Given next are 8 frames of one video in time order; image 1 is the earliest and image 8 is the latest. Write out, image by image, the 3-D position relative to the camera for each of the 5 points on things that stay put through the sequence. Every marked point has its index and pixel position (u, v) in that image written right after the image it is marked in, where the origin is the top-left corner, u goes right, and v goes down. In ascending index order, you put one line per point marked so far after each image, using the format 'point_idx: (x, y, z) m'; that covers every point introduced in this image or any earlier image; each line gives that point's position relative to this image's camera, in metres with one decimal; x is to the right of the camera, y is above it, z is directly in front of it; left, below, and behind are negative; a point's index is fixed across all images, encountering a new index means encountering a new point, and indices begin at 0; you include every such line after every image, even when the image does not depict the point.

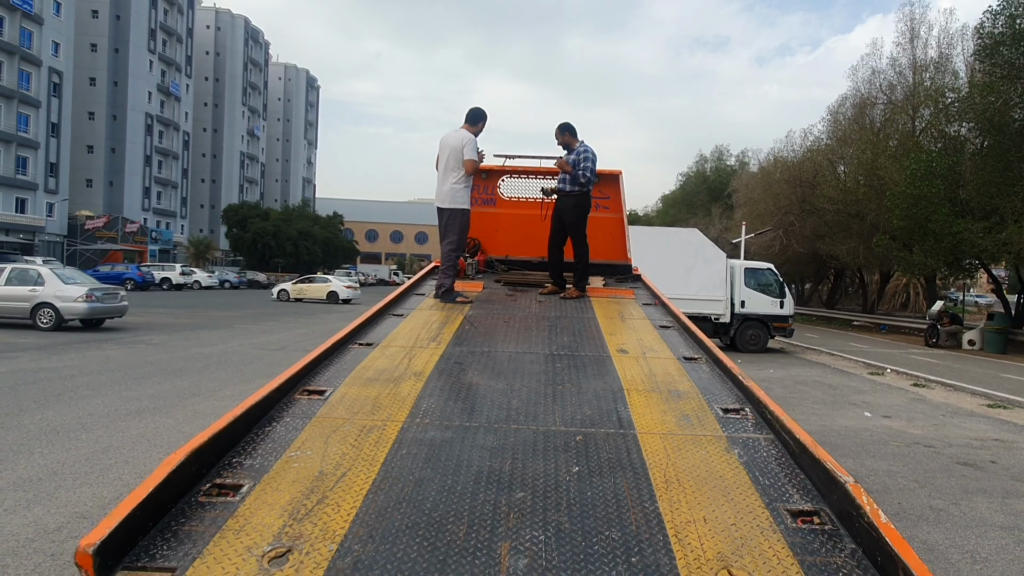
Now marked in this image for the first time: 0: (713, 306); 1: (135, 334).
0: (+4.6, -0.4, +15.2) m
1: (-8.7, -1.1, +15.2) m
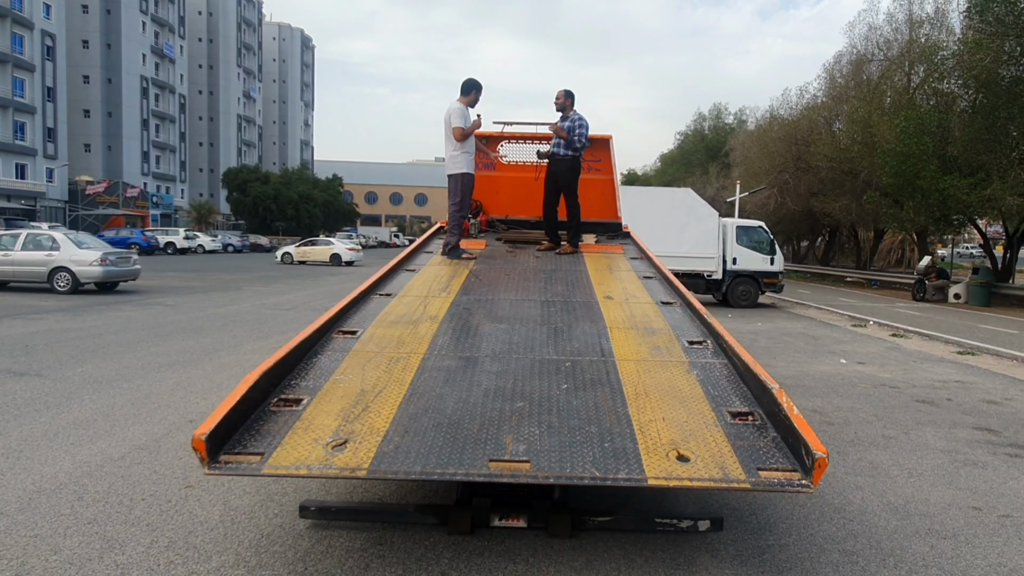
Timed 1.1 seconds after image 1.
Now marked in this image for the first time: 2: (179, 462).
0: (+4.6, +0.6, +15.7) m
1: (-8.7, -0.2, +15.8) m
2: (-2.2, -1.1, +4.3) m
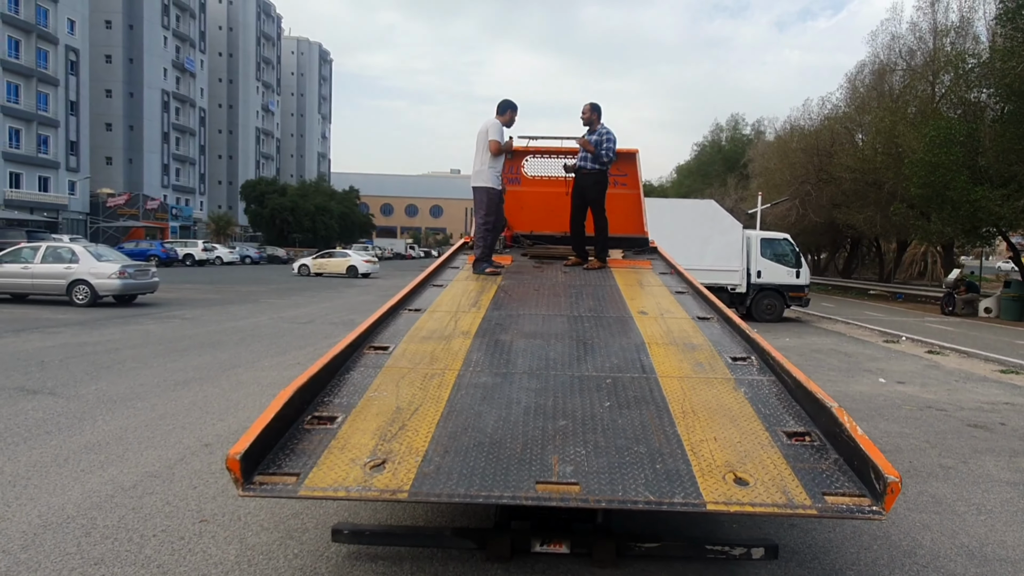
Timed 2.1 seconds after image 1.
0: (+5.1, +0.3, +15.3) m
1: (-8.2, -0.5, +15.7) m
2: (-2.0, -1.3, +4.1) m
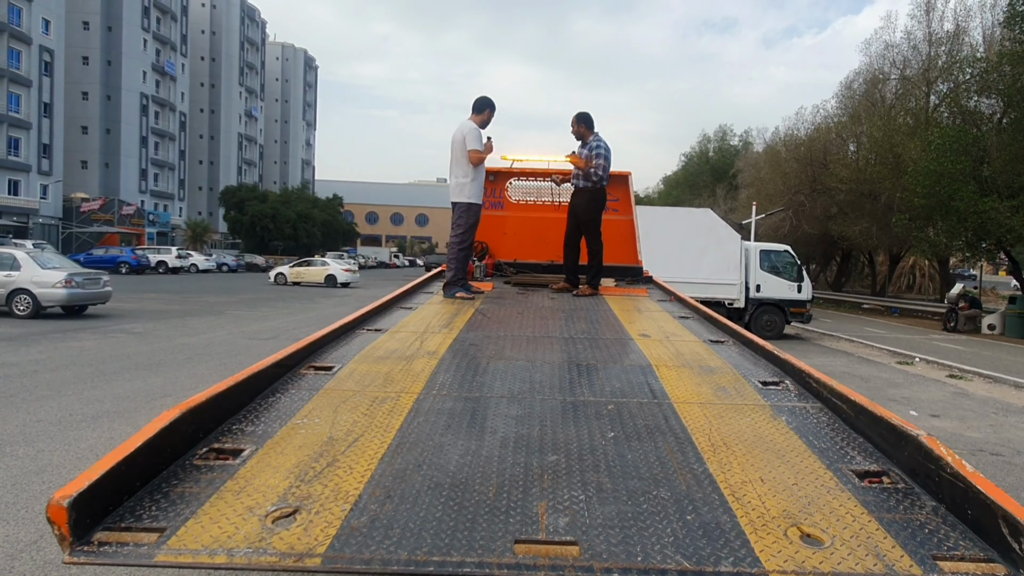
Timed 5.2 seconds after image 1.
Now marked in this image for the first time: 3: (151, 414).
0: (+4.7, -0.1, +14.3) m
1: (-8.6, -0.7, +14.4) m
2: (-2.1, -1.4, +2.9) m
3: (-3.4, -1.2, +6.3) m
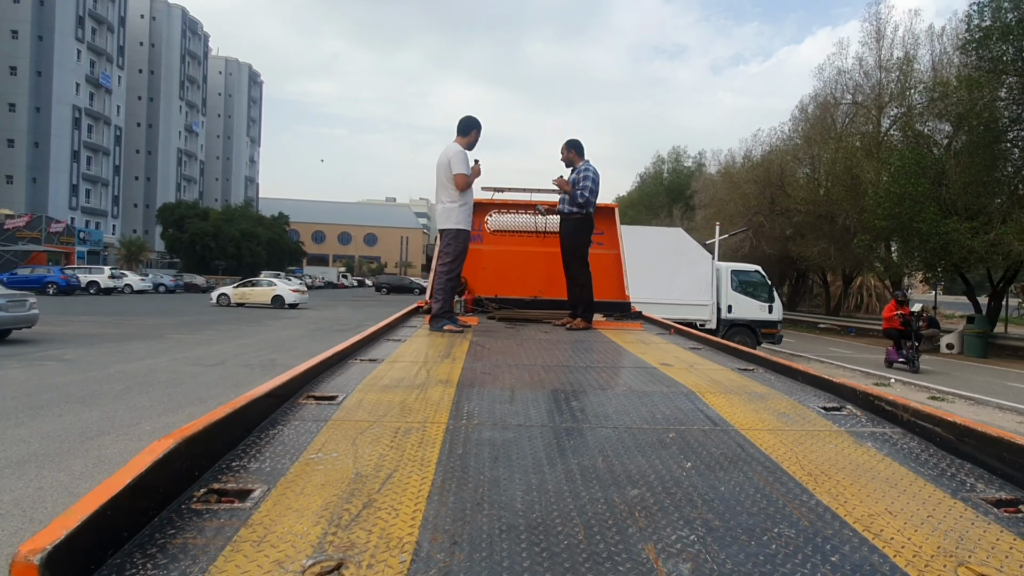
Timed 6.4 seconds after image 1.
0: (+4.0, -0.5, +14.1) m
1: (-9.2, -1.2, +13.1) m
2: (-1.9, -1.4, +2.1) m
3: (-3.5, -1.4, +5.4) m
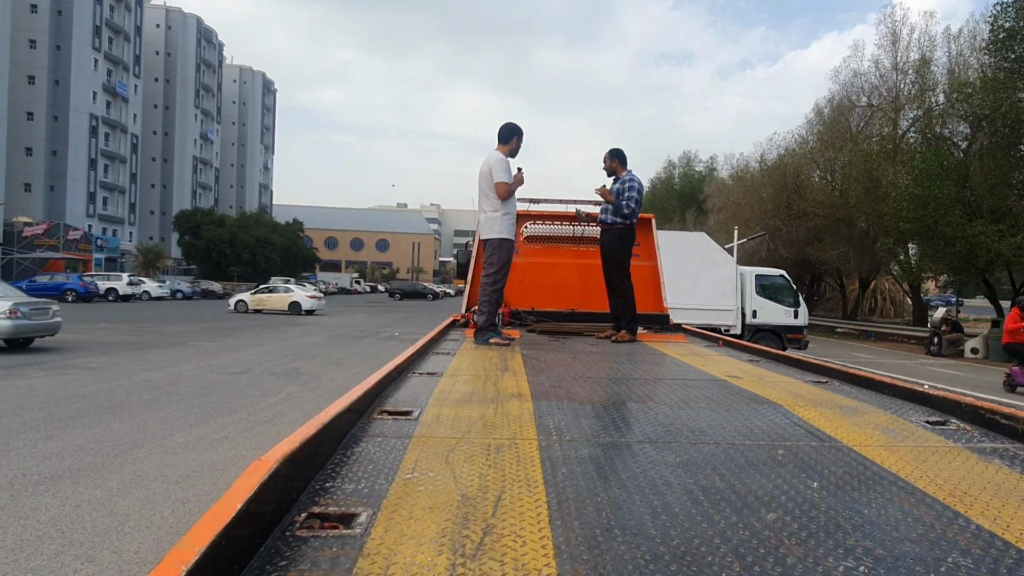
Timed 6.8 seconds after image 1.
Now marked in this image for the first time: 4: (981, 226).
0: (+4.4, -0.6, +13.9) m
1: (-8.8, -1.3, +13.1) m
2: (-1.6, -1.5, +2.0) m
3: (-3.1, -1.5, +5.3) m
4: (+12.3, +1.6, +17.6) m
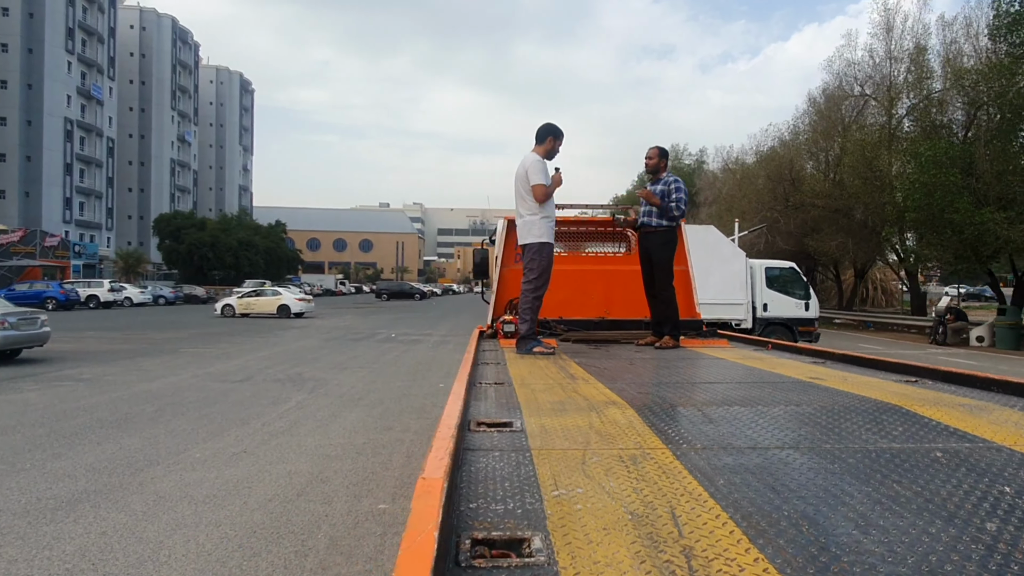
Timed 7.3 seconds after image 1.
0: (+4.6, -0.5, +13.7) m
1: (-8.6, -1.5, +12.6) m
2: (-1.2, -1.5, +1.7) m
3: (-2.8, -1.5, +4.9) m
4: (+12.3, +1.9, +17.6) m
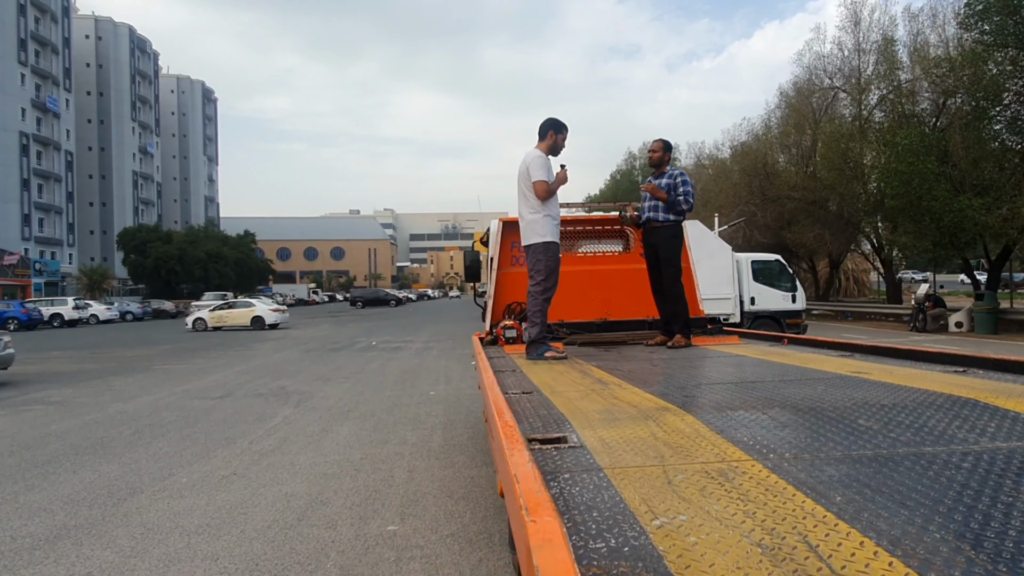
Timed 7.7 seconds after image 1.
0: (+4.3, -0.4, +13.6) m
1: (-8.8, -1.8, +12.0) m
2: (-0.9, -1.6, +1.3) m
3: (-2.6, -1.6, +4.5) m
4: (+11.8, +2.3, +17.8) m
